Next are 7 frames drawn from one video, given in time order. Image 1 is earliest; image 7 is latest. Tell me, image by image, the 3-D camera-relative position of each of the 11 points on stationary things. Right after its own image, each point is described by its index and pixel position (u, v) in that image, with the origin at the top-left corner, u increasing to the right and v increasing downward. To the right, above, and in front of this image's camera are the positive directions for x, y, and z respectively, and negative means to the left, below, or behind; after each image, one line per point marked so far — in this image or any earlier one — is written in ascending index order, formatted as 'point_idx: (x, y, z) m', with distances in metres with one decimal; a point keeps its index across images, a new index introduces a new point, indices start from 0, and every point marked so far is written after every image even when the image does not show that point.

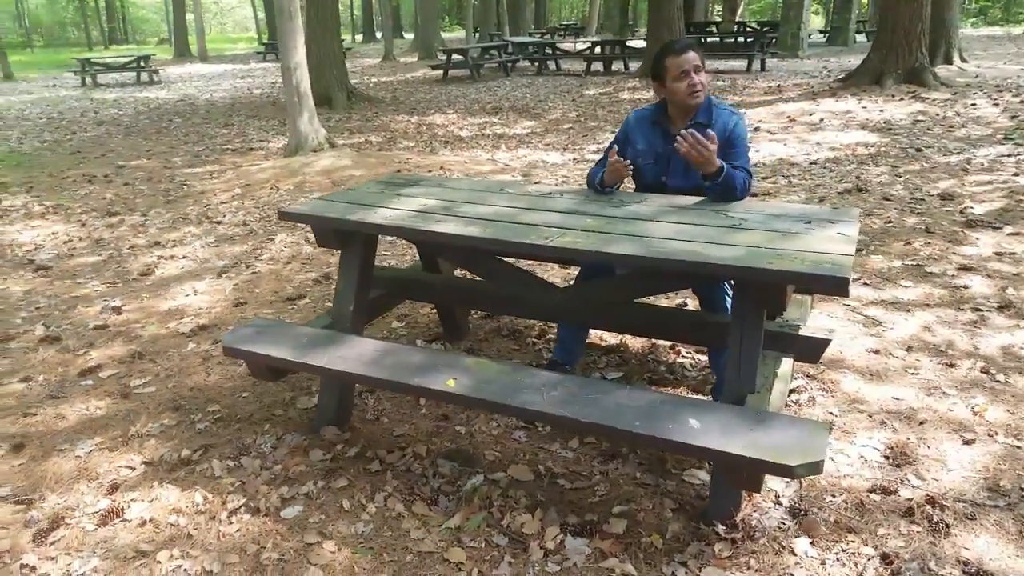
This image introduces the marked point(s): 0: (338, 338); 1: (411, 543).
0: (-0.7, -0.2, +3.0) m
1: (-0.3, -0.8, +2.6) m
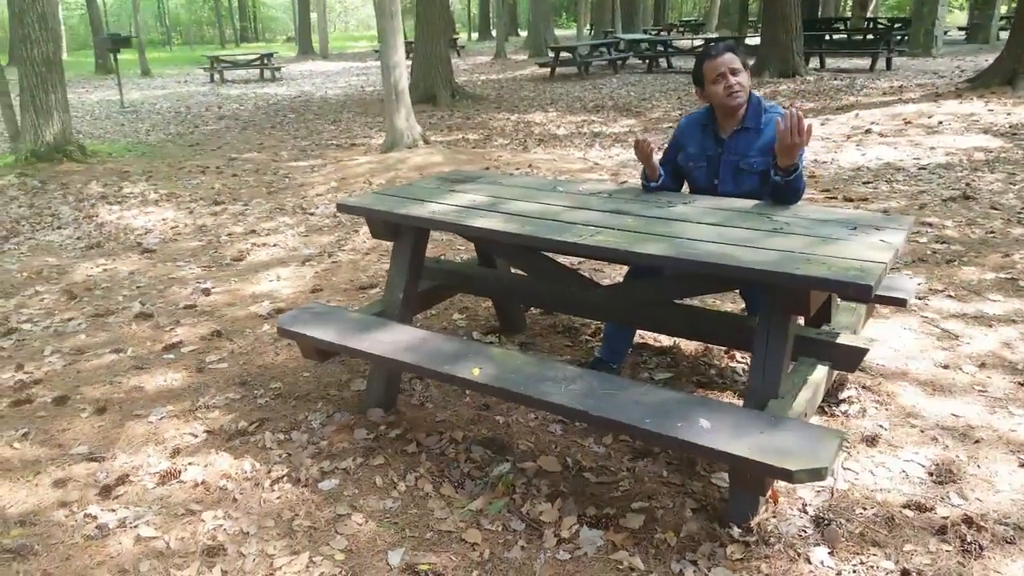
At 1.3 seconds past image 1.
0: (-0.5, -0.1, +3.2) m
1: (-0.3, -0.8, +2.7) m
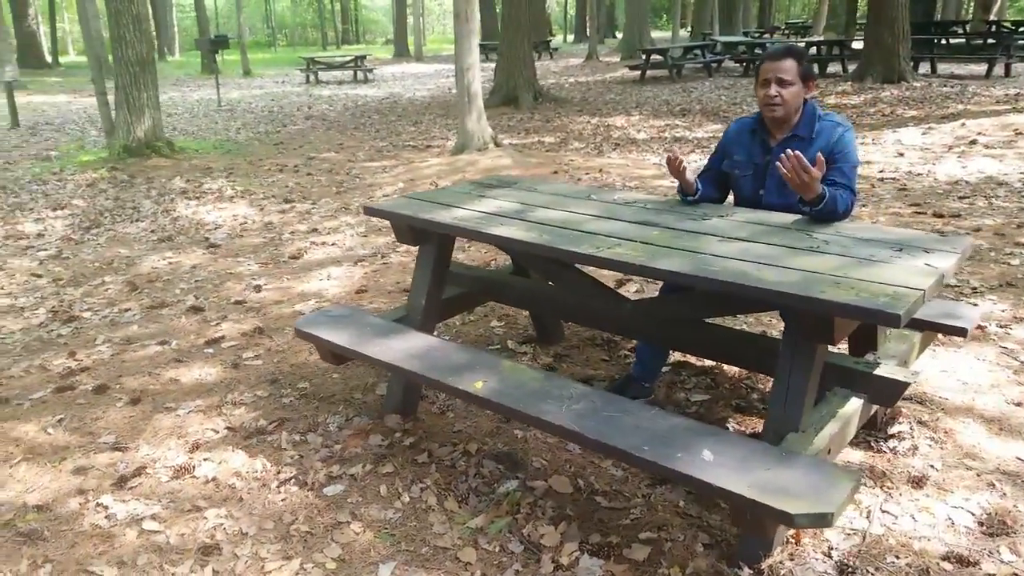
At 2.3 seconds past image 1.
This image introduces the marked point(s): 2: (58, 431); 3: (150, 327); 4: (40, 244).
0: (-0.4, -0.2, +3.1) m
1: (-0.3, -0.8, +2.6) m
2: (-1.9, -0.6, +3.3) m
3: (-2.1, -0.2, +4.5) m
4: (-3.9, +0.3, +6.5) m
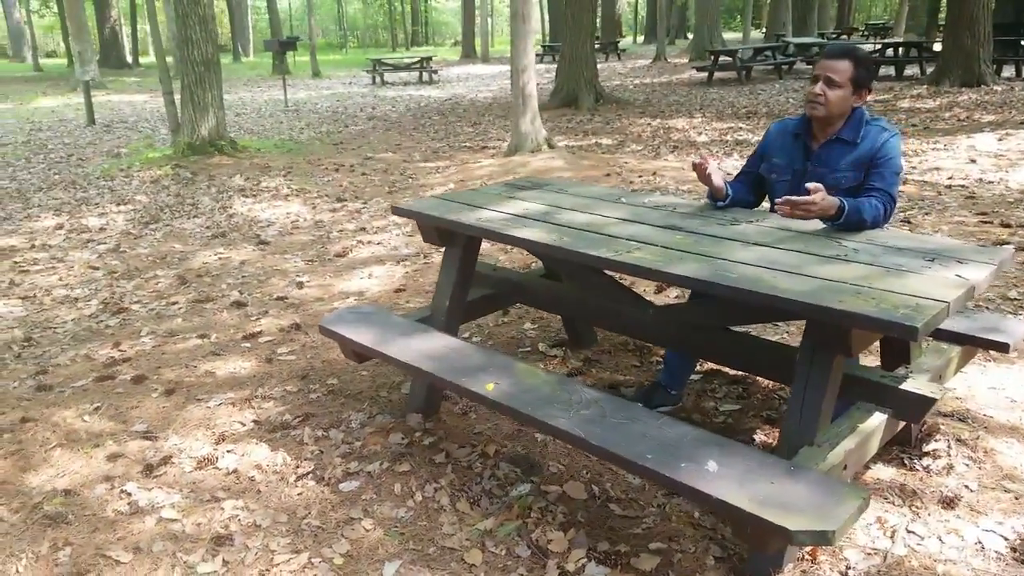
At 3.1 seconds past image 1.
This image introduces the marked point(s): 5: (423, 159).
0: (-0.4, -0.2, +3.1) m
1: (-0.2, -0.8, +2.6) m
2: (-1.8, -0.6, +3.4) m
3: (-1.9, -0.2, +4.7) m
4: (-3.5, +0.4, +6.8) m
5: (-1.2, +1.7, +10.7) m
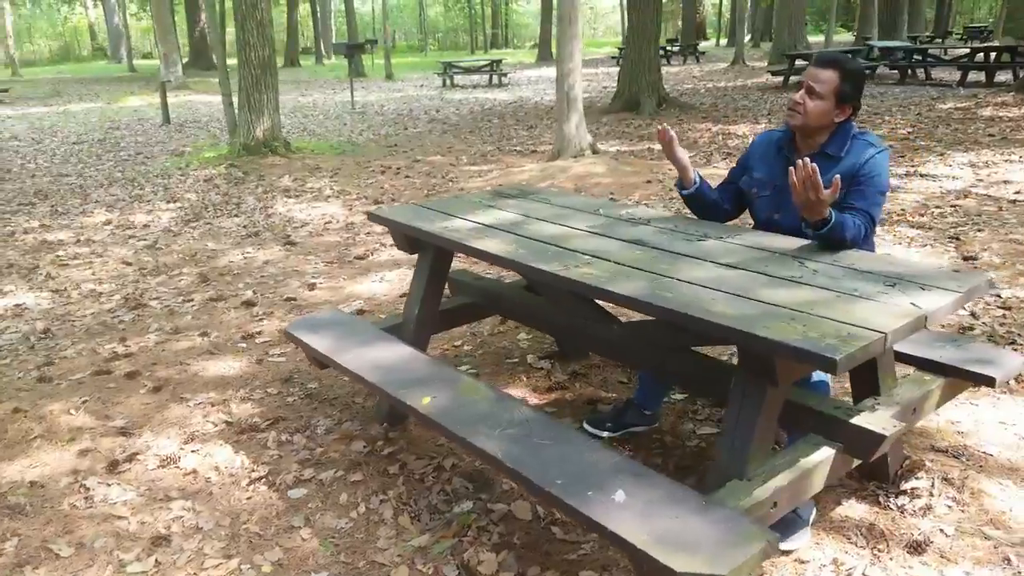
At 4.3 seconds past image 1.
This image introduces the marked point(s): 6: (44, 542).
0: (-0.5, -0.2, +3.1) m
1: (-0.5, -0.9, +2.6) m
2: (-1.9, -0.6, +3.6) m
3: (-1.9, -0.2, +4.8) m
4: (-3.3, +0.5, +7.0) m
5: (-0.6, +1.7, +10.8) m
6: (-1.6, -0.8, +2.6) m
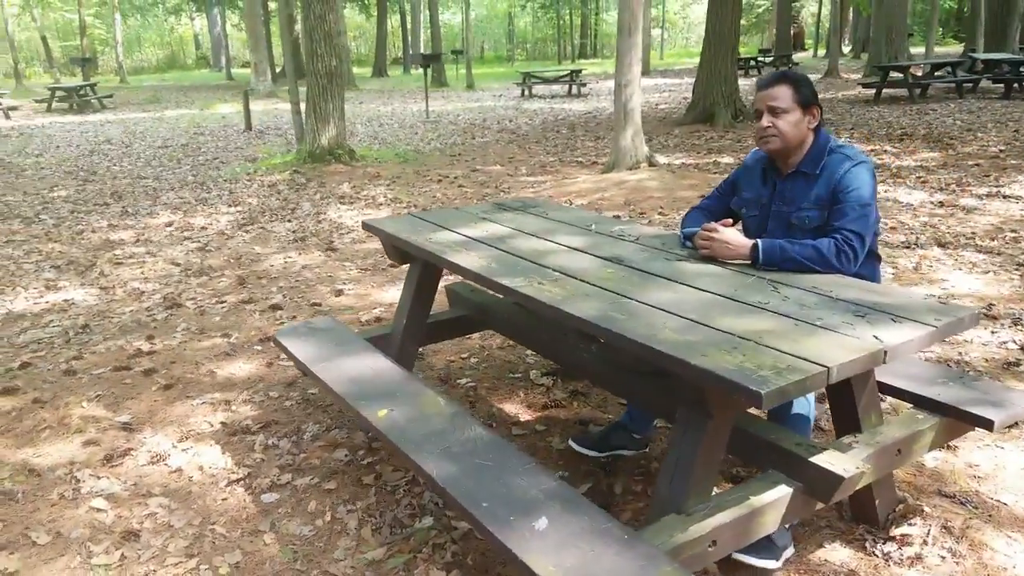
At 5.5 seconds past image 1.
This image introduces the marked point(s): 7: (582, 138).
0: (-0.6, -0.2, +3.1) m
1: (-0.6, -0.9, +2.6) m
2: (-2.0, -0.5, +3.7) m
3: (-1.8, -0.2, +4.9) m
4: (-2.9, +0.5, +7.3) m
5: (+0.2, +1.6, +10.8) m
6: (-1.7, -0.8, +2.8) m
7: (+1.3, +2.9, +15.1) m
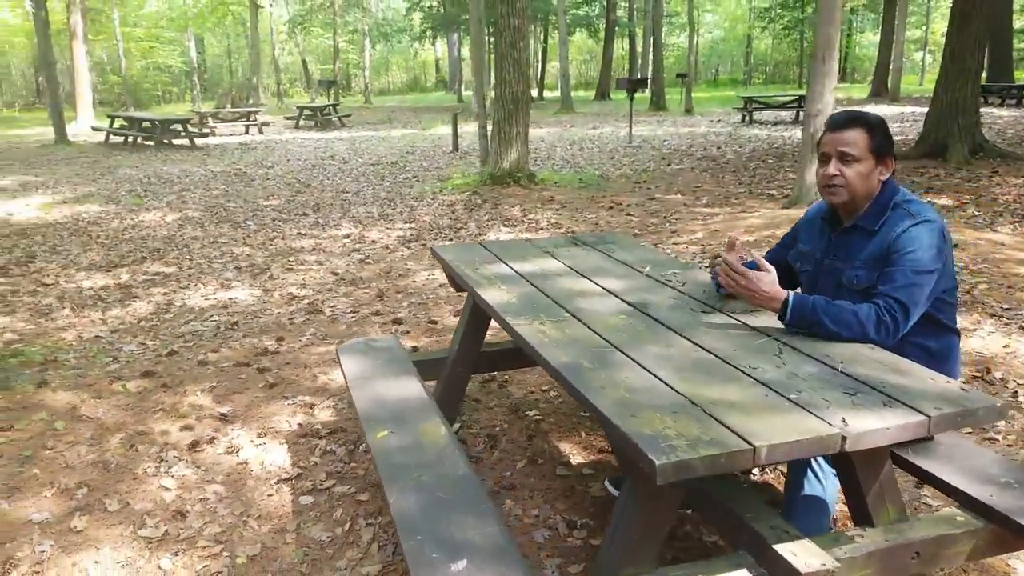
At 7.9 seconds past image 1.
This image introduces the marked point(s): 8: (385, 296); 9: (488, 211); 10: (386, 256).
0: (-0.4, -0.3, +3.3) m
1: (-0.6, -1.0, +2.8) m
2: (-1.6, -0.6, +4.2) m
3: (-1.1, -0.3, +5.3) m
4: (-1.5, +0.4, +7.9) m
5: (+2.5, +1.1, +10.4) m
6: (-1.6, -0.8, +3.2) m
7: (+4.8, +2.1, +14.3) m
8: (-1.0, -0.1, +6.2) m
9: (-0.3, +1.0, +10.0) m
10: (-1.2, +0.3, +7.7) m
